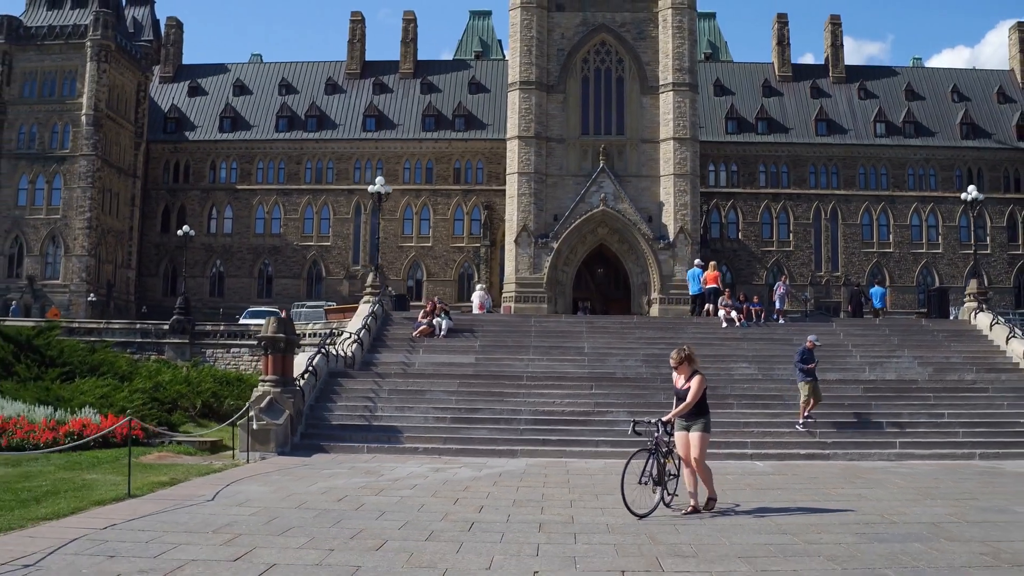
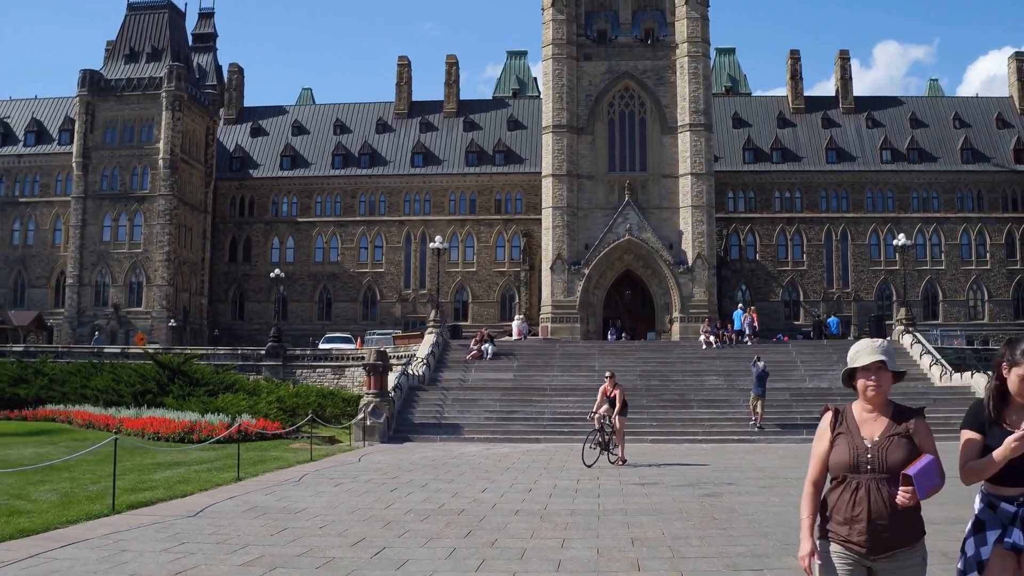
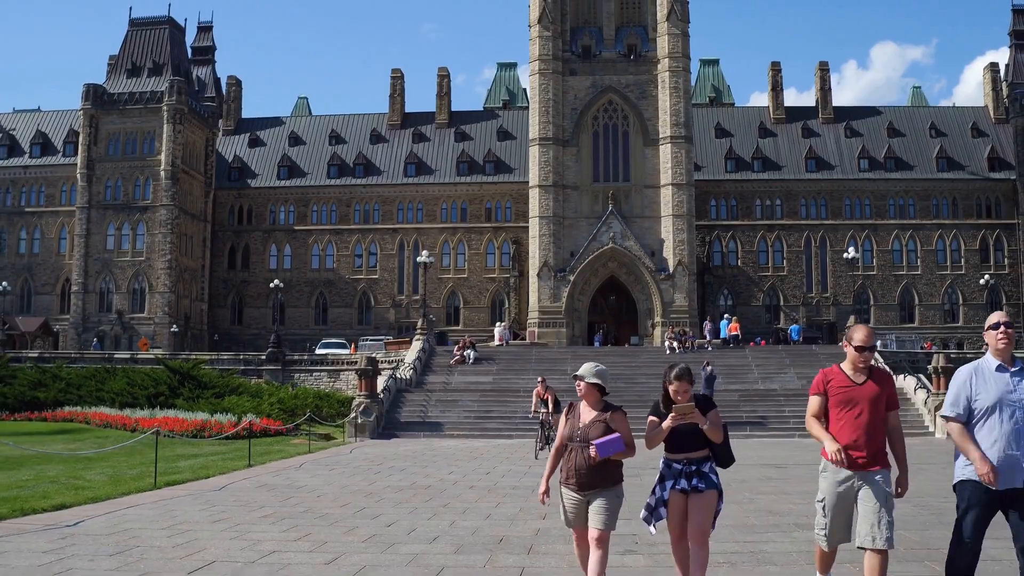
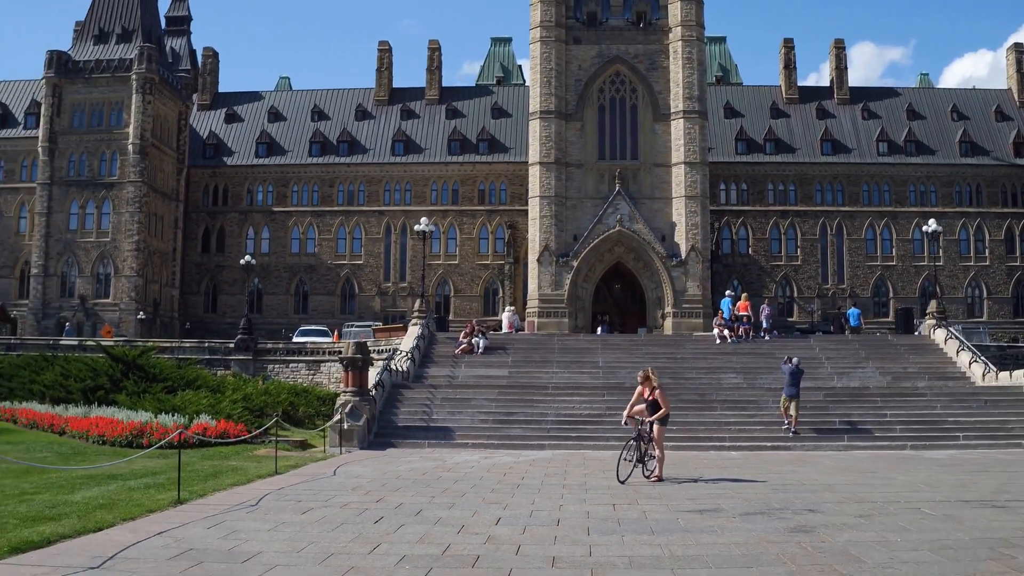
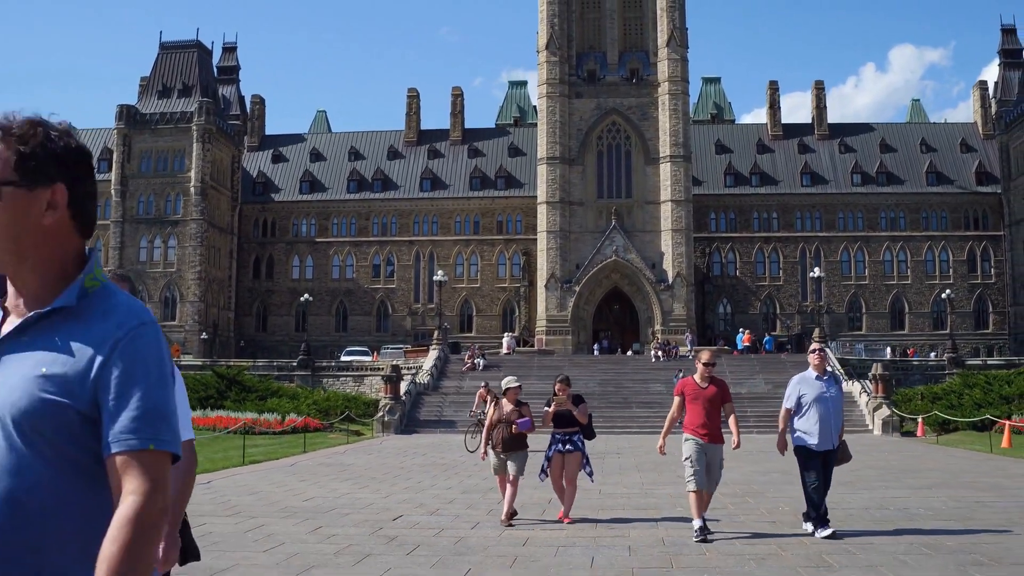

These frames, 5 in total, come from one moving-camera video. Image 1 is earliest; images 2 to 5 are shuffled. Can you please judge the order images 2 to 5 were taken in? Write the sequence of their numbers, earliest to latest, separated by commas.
4, 2, 3, 5
